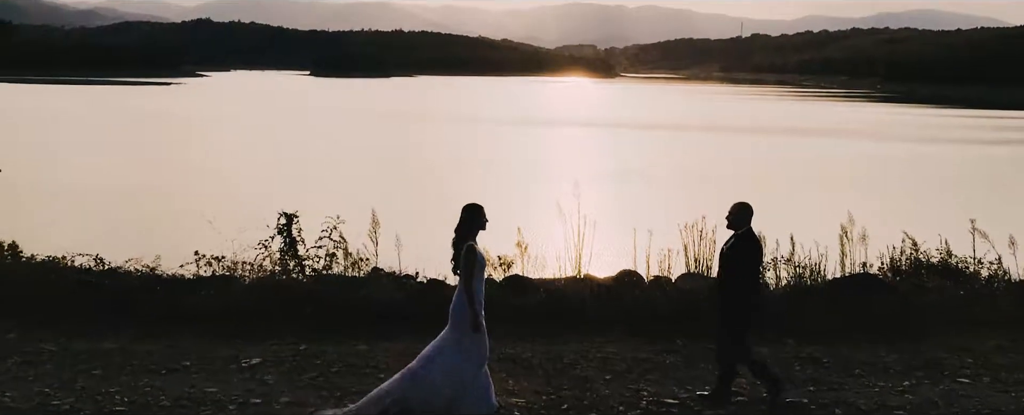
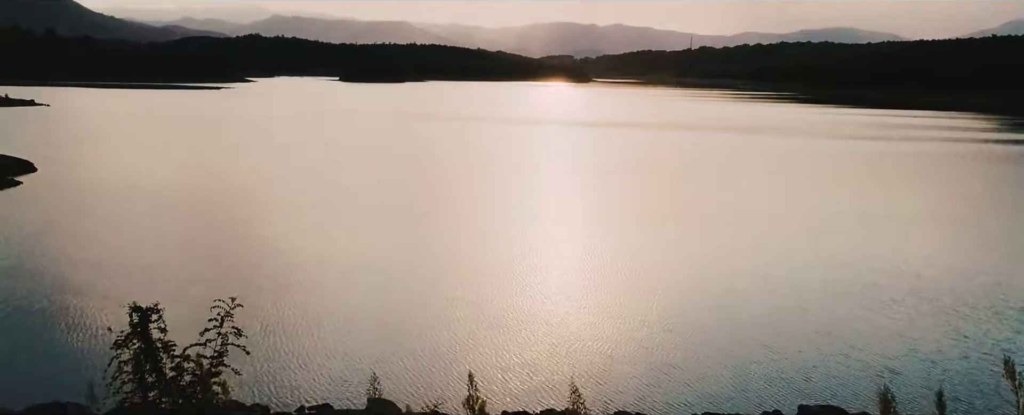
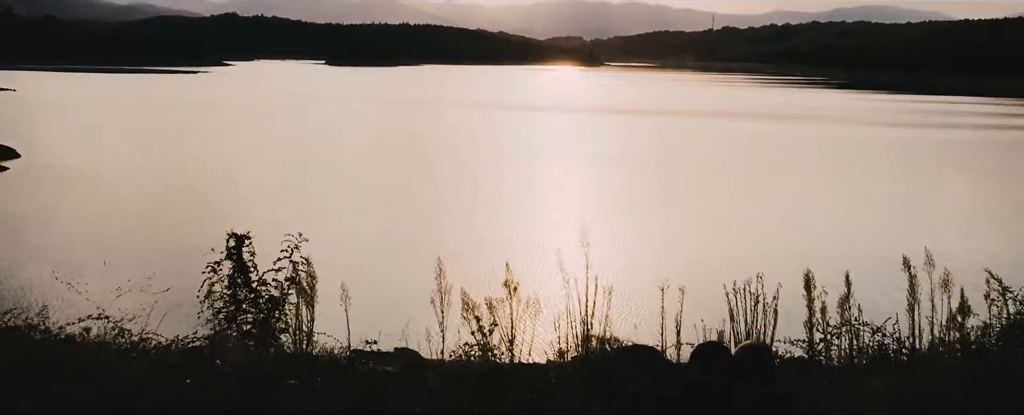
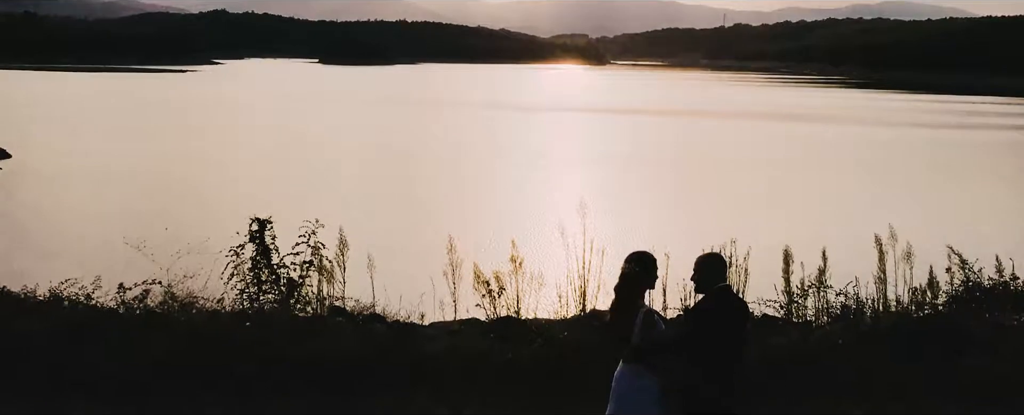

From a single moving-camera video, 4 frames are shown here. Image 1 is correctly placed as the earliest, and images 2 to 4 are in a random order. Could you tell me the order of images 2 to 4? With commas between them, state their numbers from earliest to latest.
4, 3, 2
